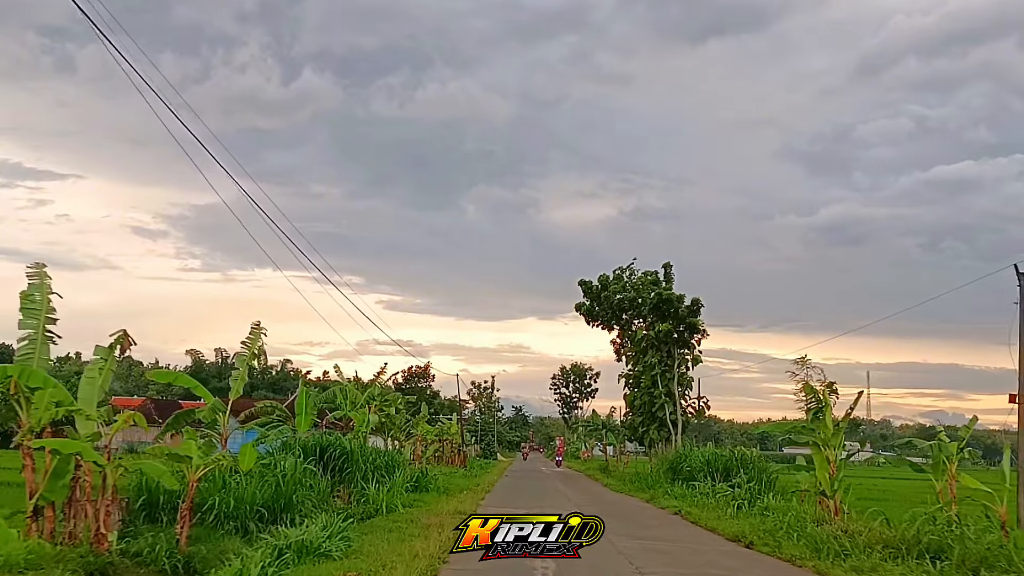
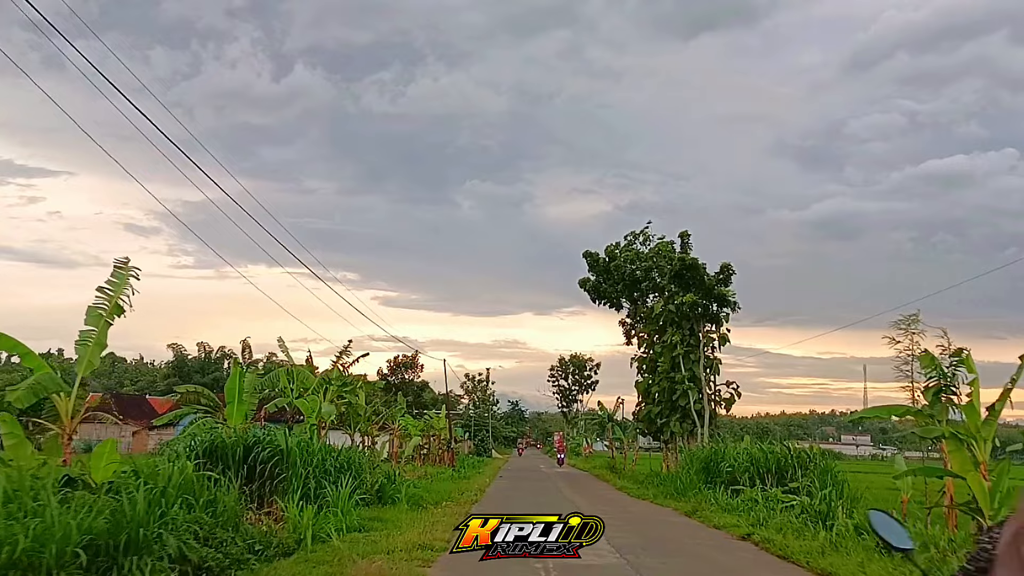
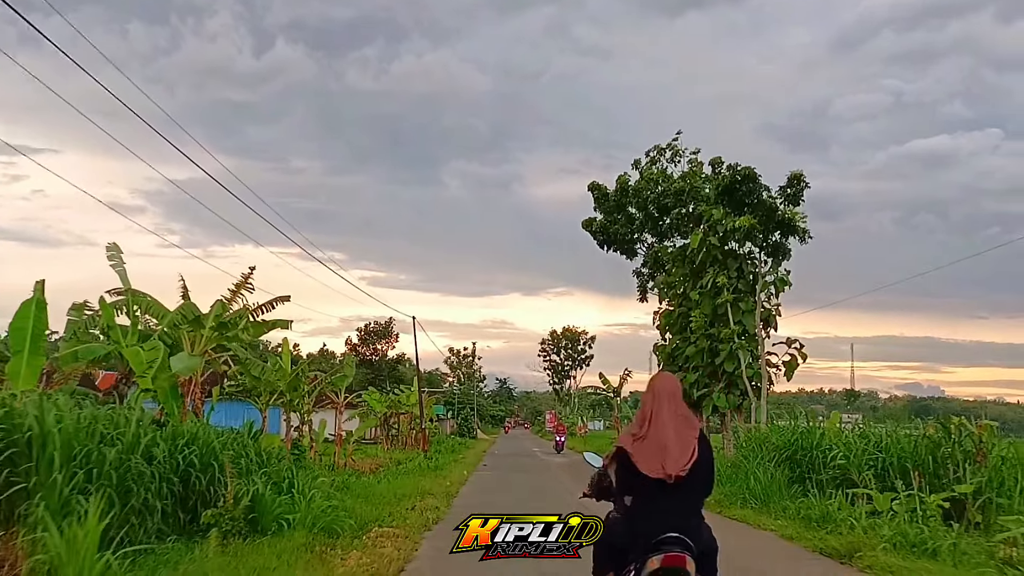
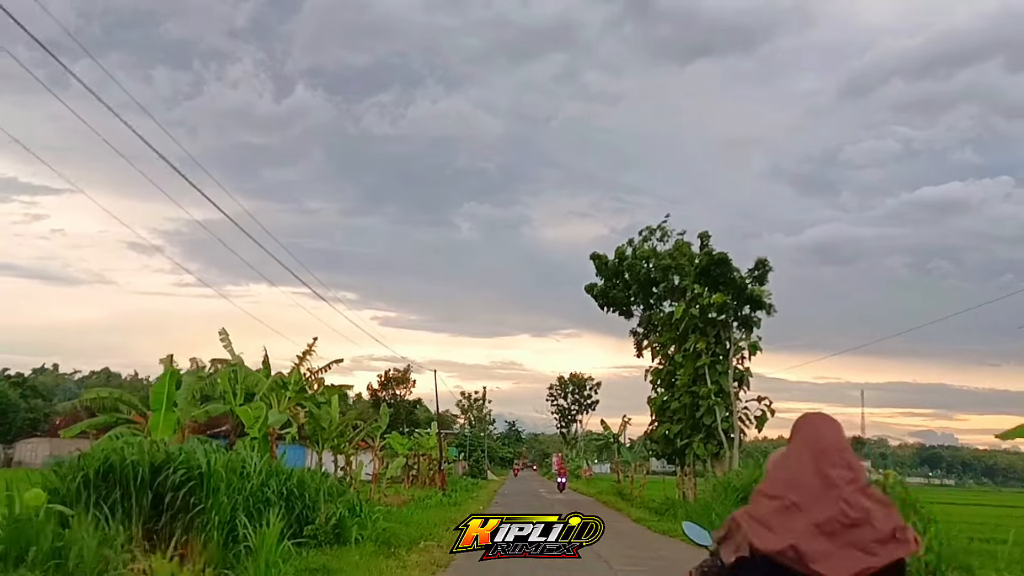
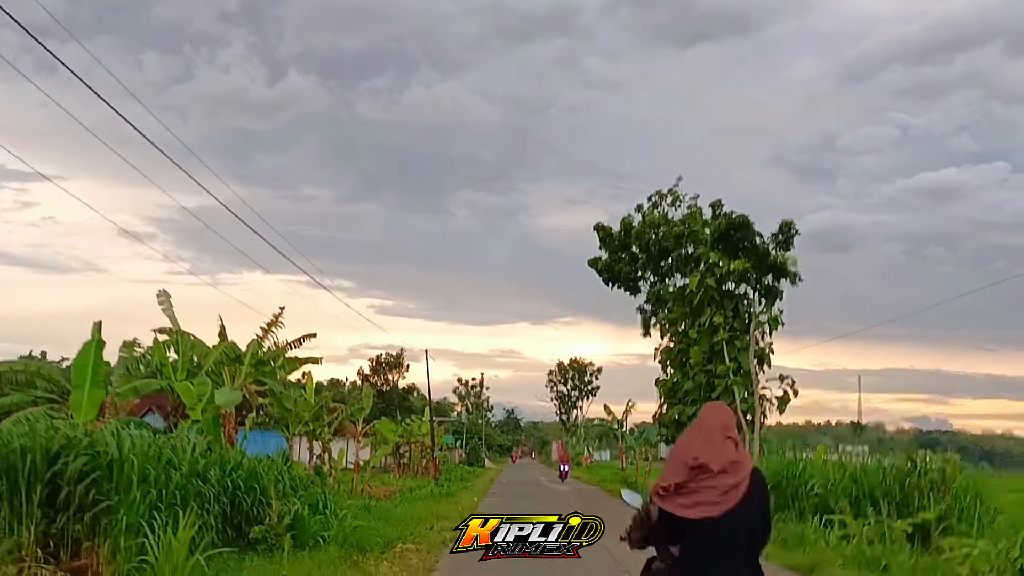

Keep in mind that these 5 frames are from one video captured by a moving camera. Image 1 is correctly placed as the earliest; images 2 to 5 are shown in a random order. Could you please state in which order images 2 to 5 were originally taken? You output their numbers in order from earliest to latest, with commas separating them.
2, 4, 5, 3
